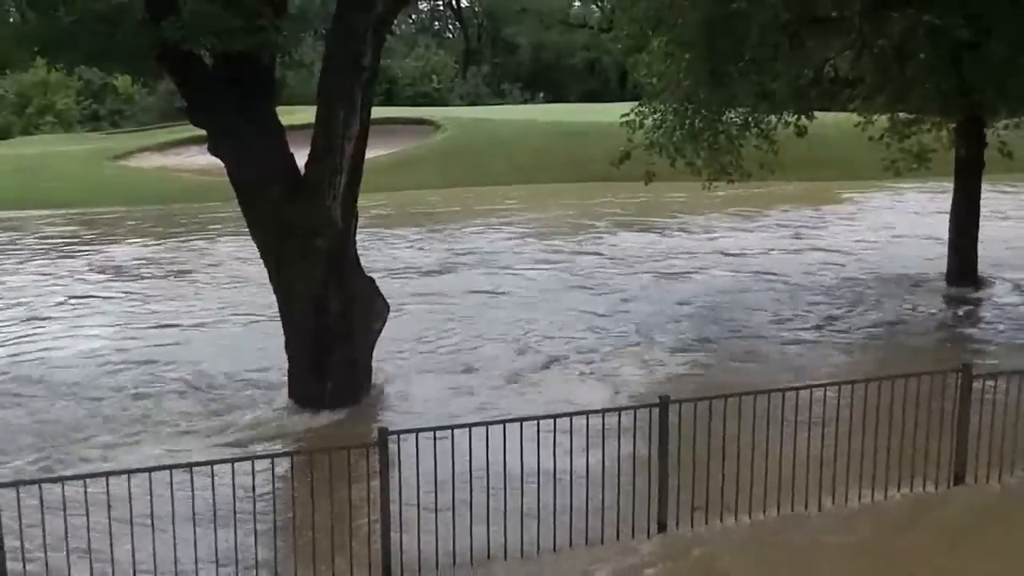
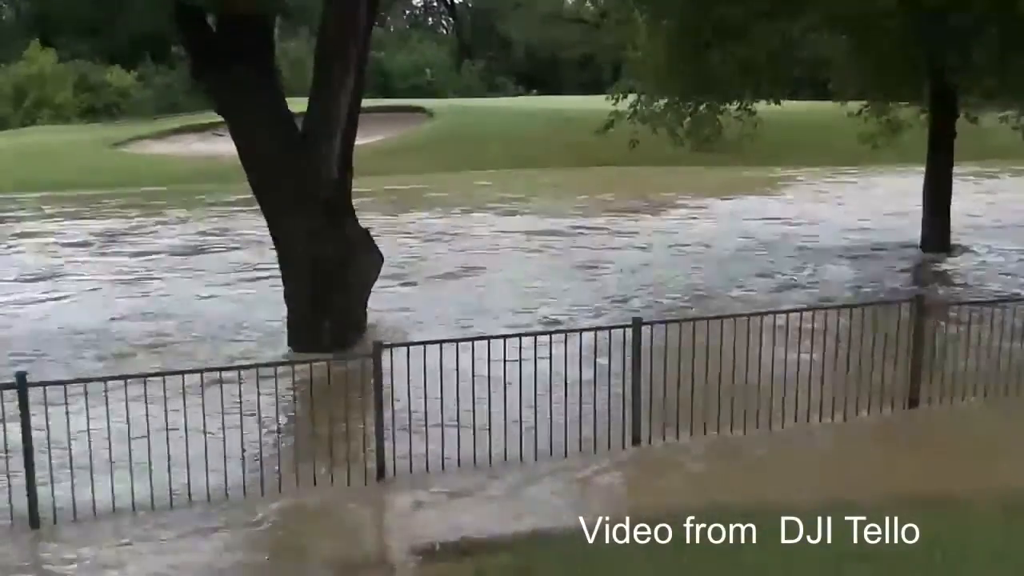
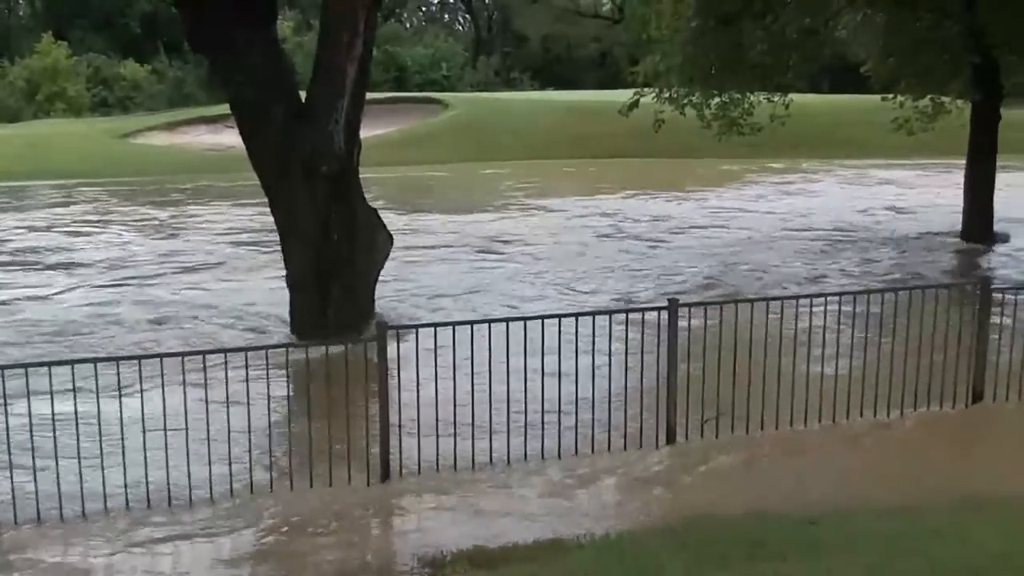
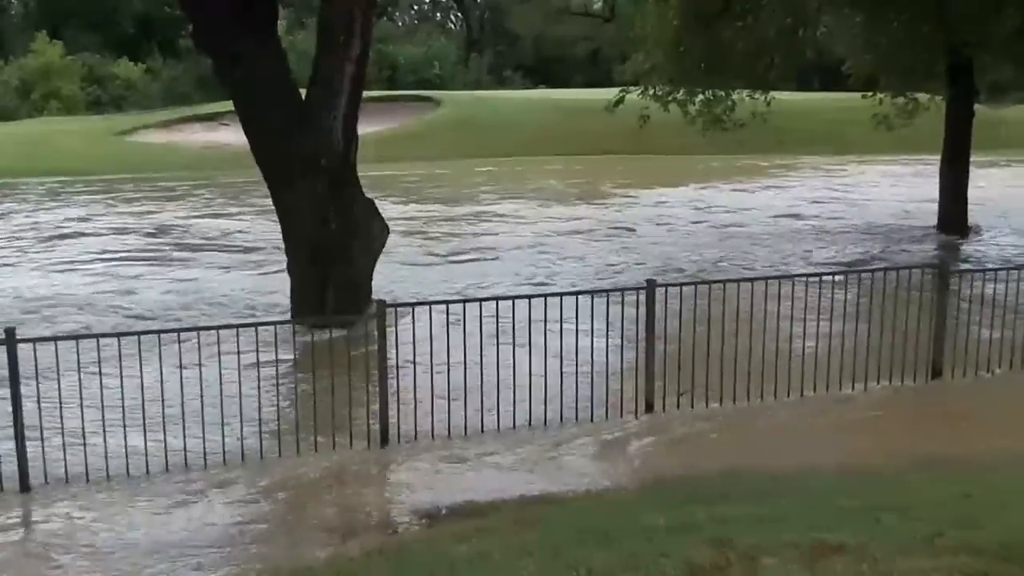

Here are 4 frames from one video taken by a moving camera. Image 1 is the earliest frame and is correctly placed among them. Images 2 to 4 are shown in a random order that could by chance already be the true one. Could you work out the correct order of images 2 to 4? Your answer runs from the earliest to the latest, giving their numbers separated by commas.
2, 4, 3
